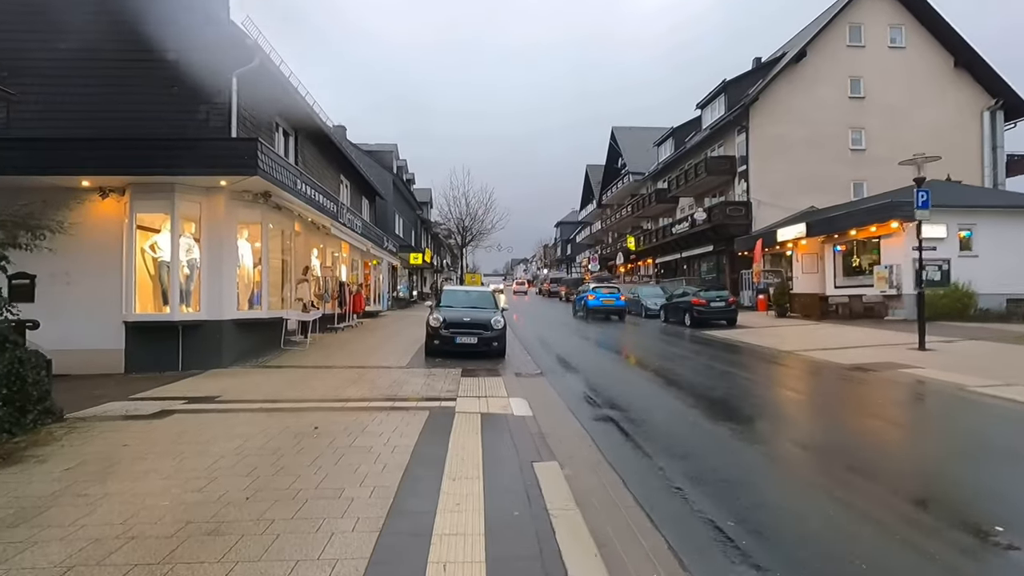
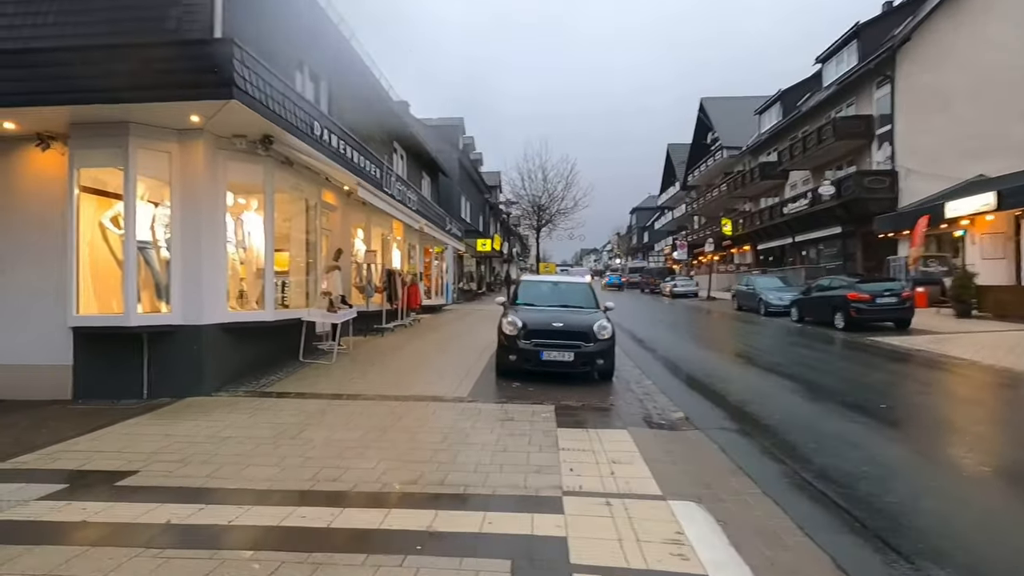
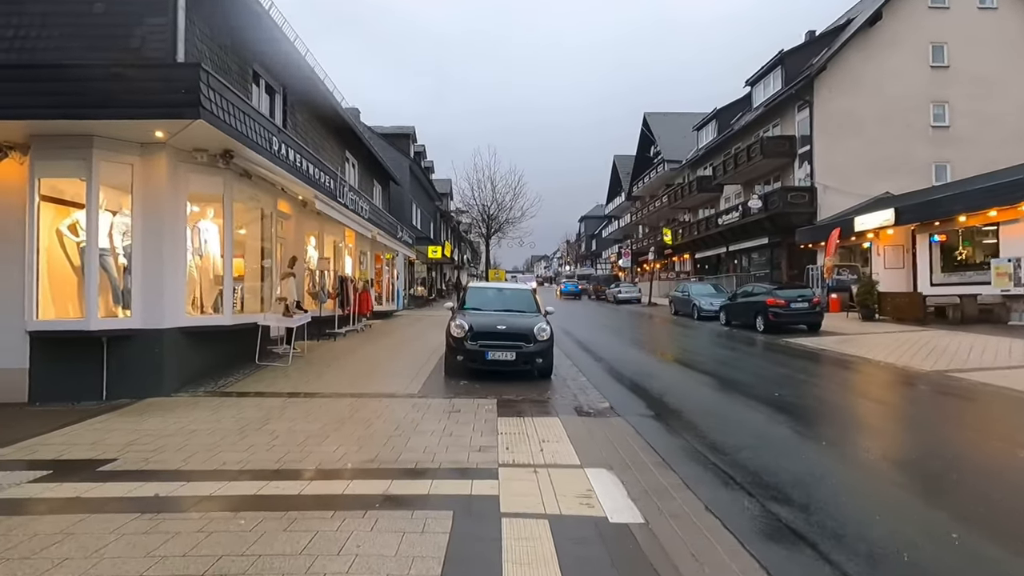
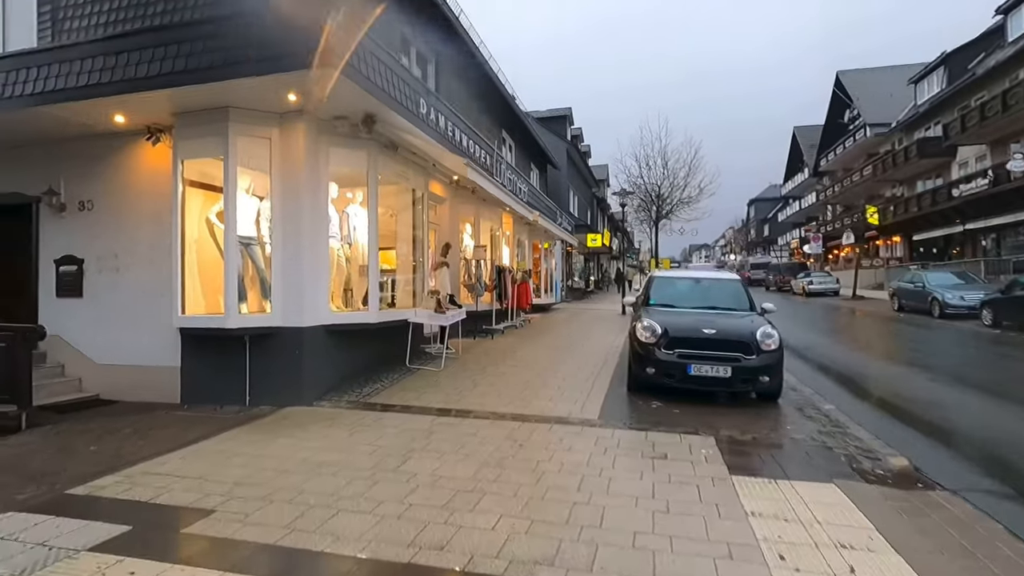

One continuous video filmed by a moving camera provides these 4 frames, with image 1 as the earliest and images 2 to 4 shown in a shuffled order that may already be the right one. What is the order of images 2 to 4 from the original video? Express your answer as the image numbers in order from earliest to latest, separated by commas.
3, 2, 4
